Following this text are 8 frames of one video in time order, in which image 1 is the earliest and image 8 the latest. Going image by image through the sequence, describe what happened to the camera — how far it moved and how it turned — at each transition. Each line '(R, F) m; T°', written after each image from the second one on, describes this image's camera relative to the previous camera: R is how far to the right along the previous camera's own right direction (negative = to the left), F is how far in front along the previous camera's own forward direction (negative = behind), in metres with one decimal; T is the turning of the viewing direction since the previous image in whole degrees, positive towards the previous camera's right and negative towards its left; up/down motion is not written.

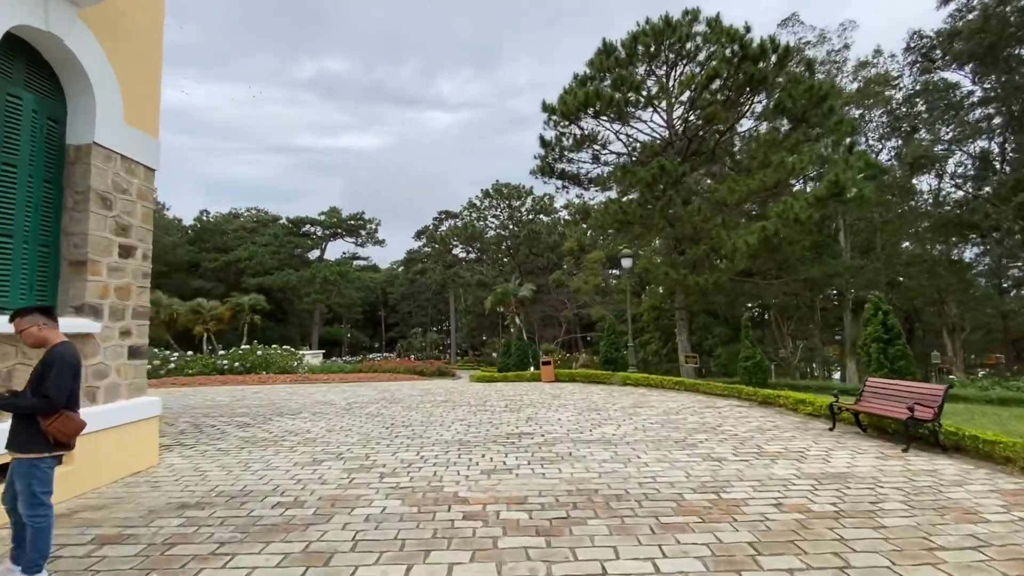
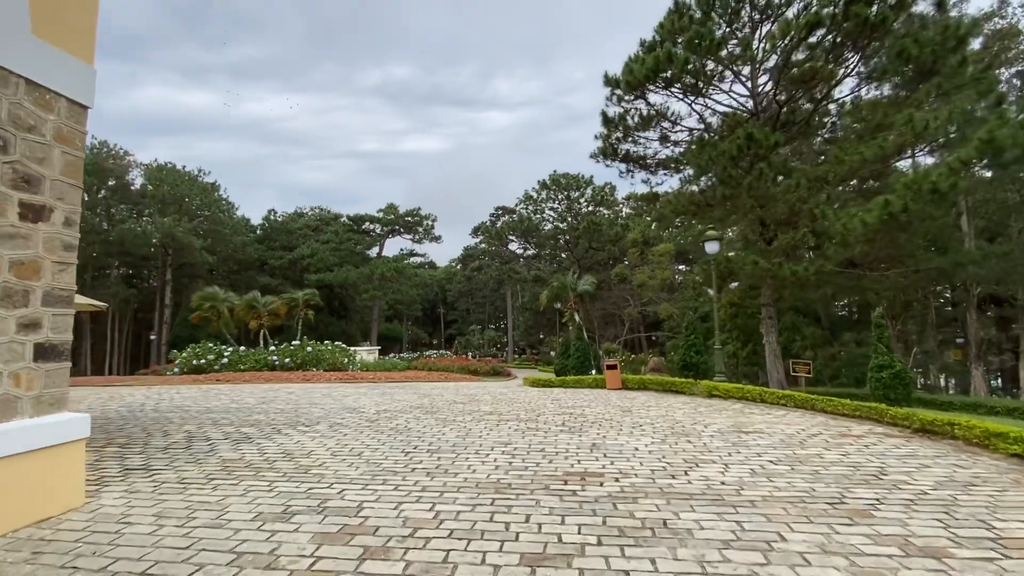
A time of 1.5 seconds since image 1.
(0.0, +1.6) m; -7°
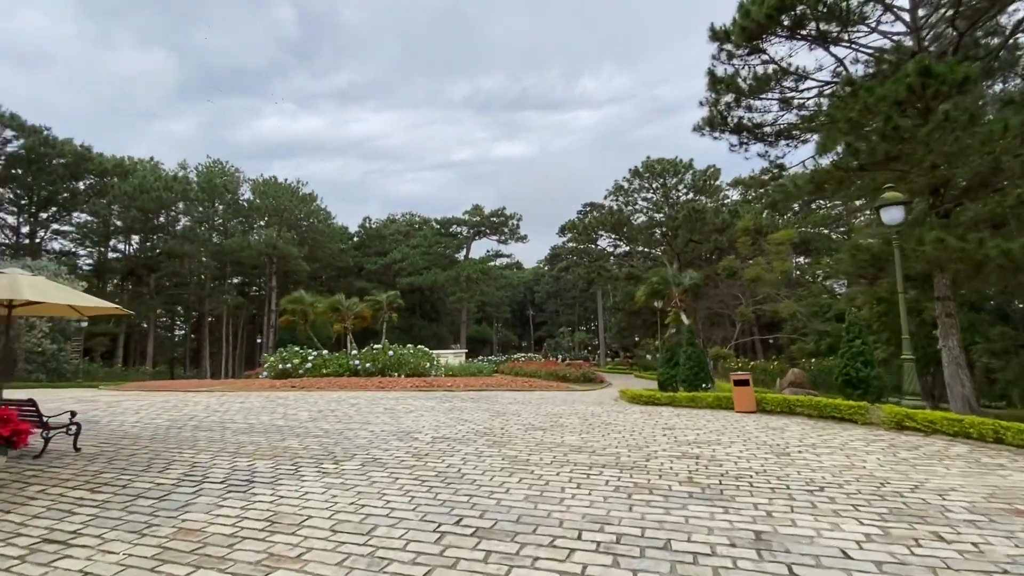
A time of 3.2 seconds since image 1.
(0.0, +1.9) m; -11°
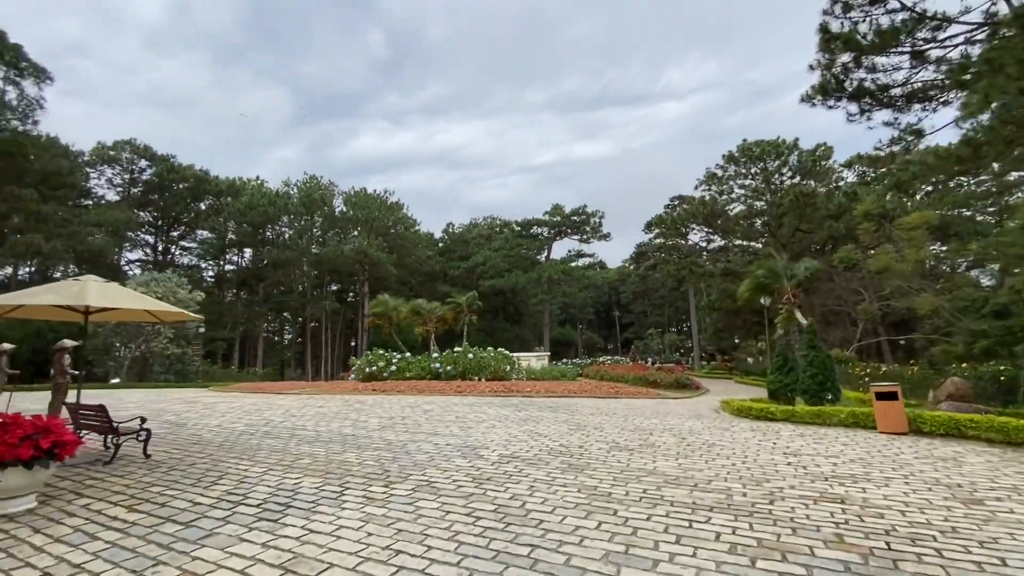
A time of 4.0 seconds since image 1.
(+0.1, +0.9) m; -10°
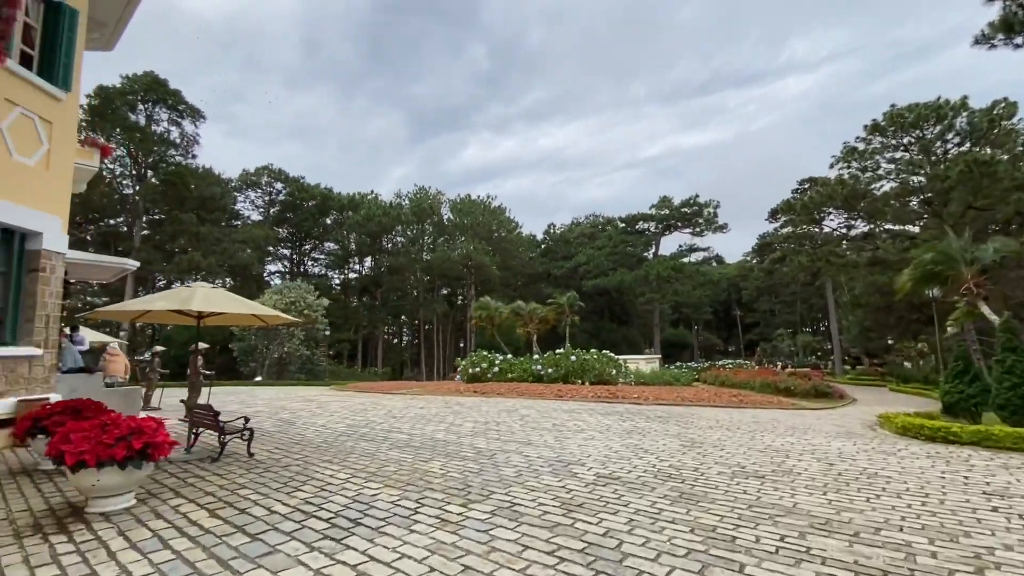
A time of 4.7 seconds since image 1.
(+0.1, +0.6) m; -13°
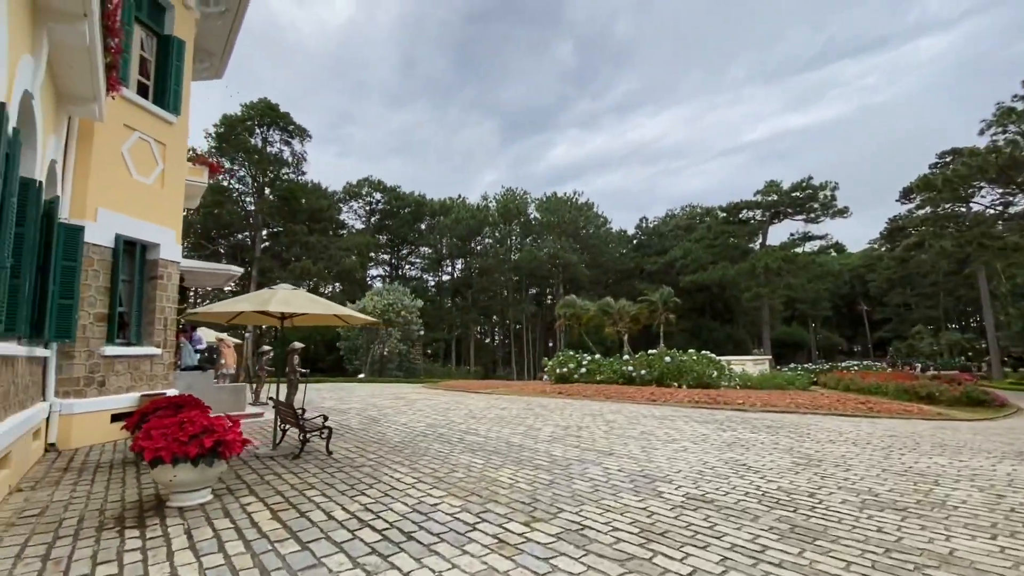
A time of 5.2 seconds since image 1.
(+0.2, +0.4) m; -11°
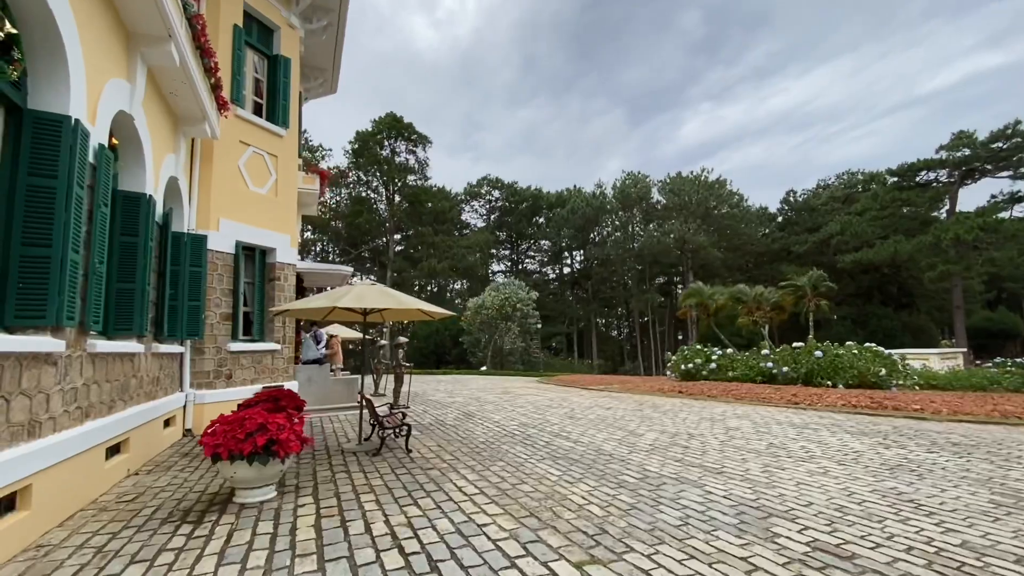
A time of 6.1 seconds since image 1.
(+0.5, +0.7) m; -15°
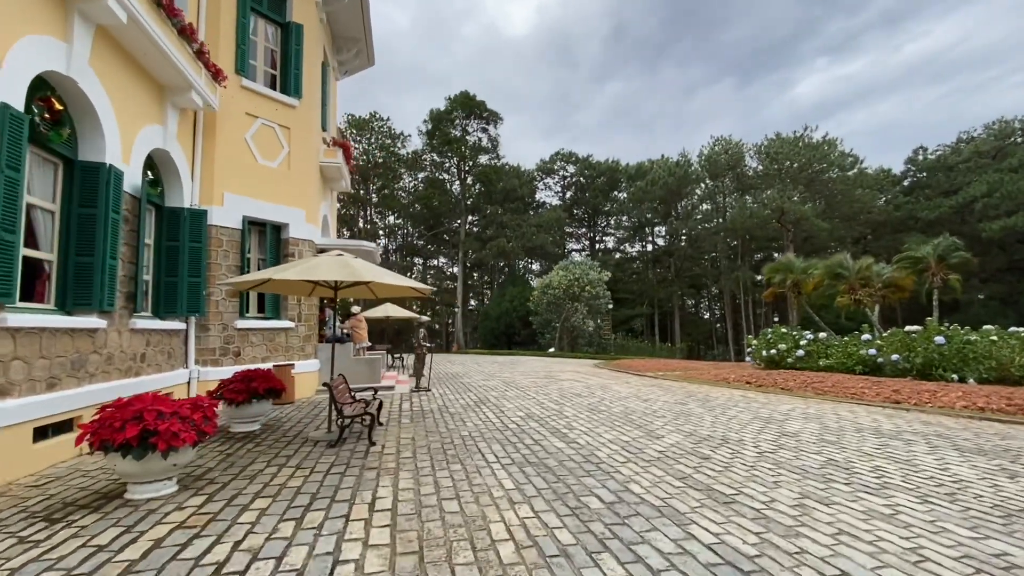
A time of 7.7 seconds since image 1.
(+1.1, +1.0) m; -11°
